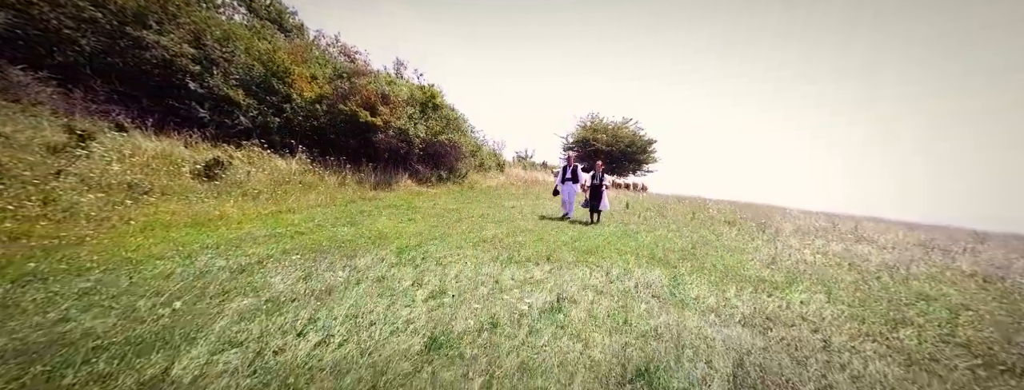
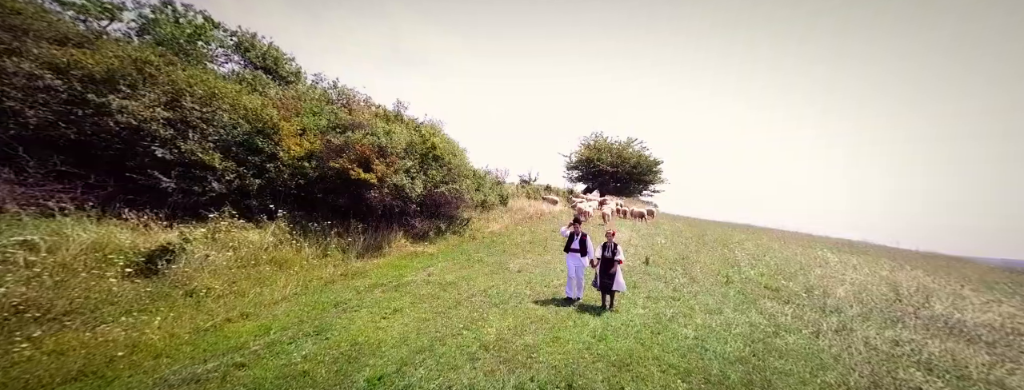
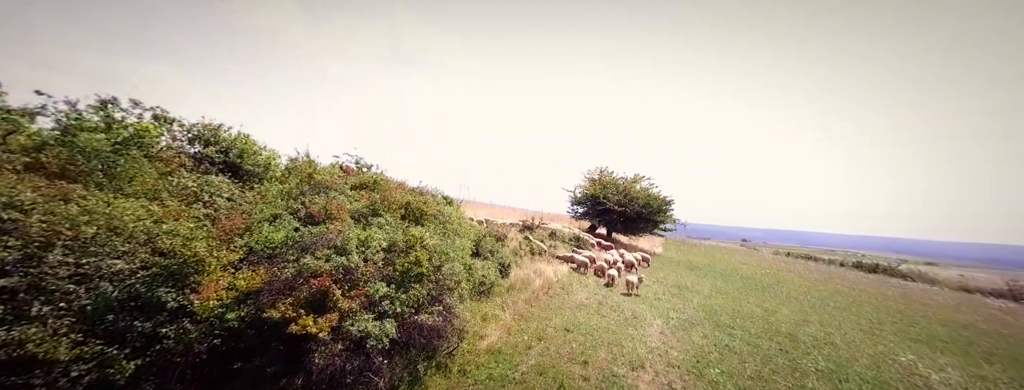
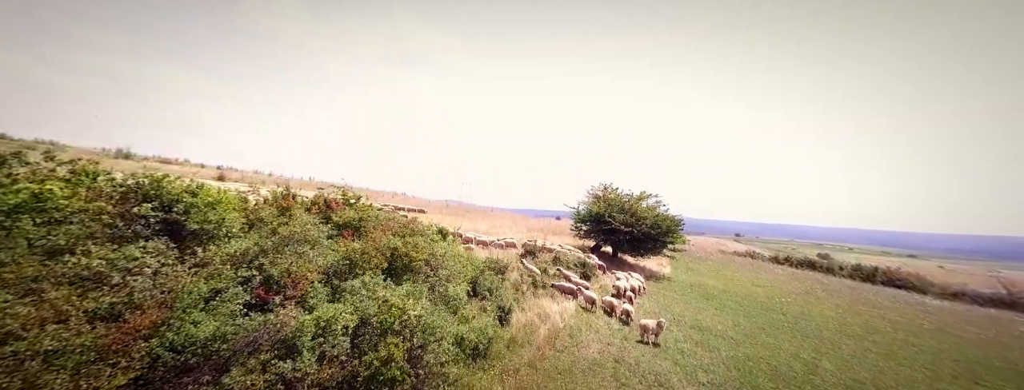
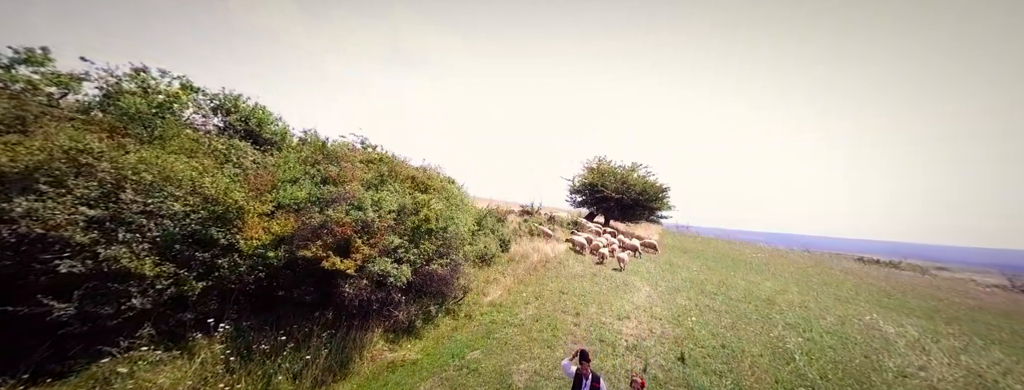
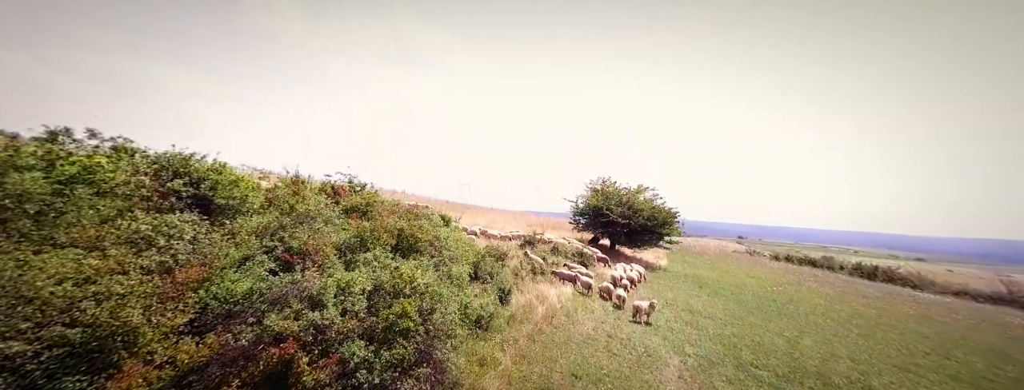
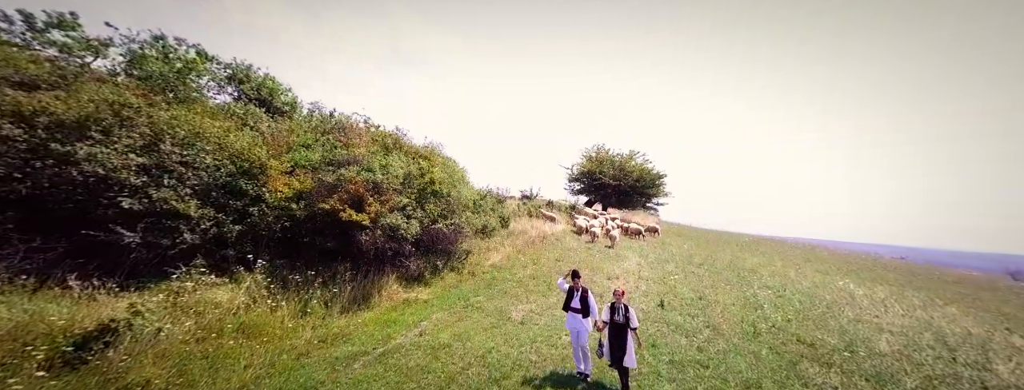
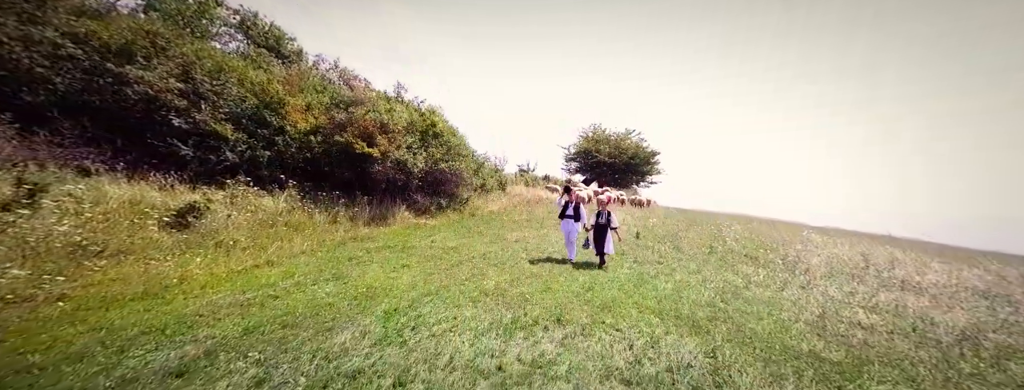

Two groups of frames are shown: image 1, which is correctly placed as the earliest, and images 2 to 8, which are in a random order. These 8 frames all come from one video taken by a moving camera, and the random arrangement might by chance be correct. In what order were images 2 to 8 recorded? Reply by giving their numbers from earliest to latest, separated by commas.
8, 2, 7, 5, 3, 6, 4
